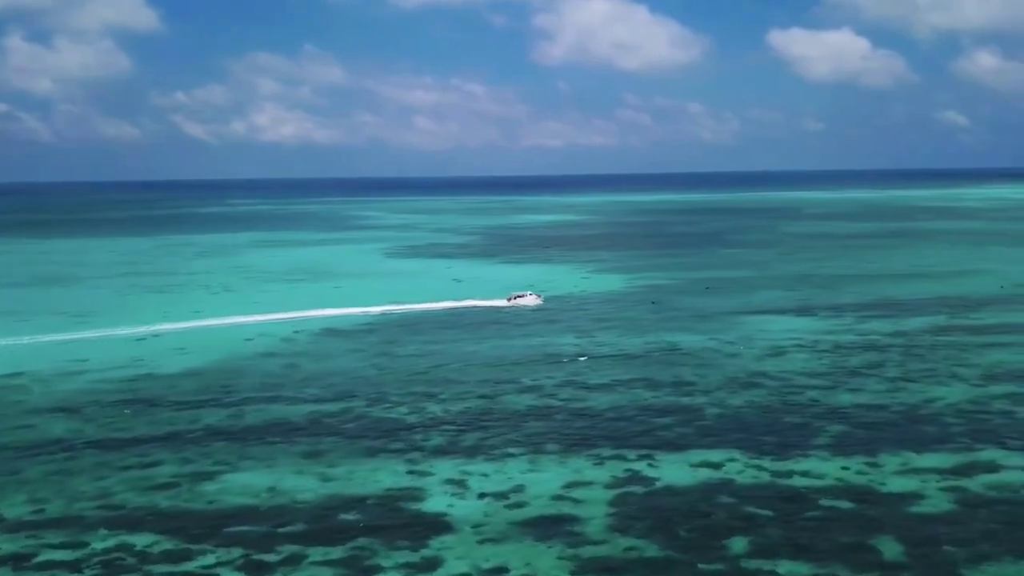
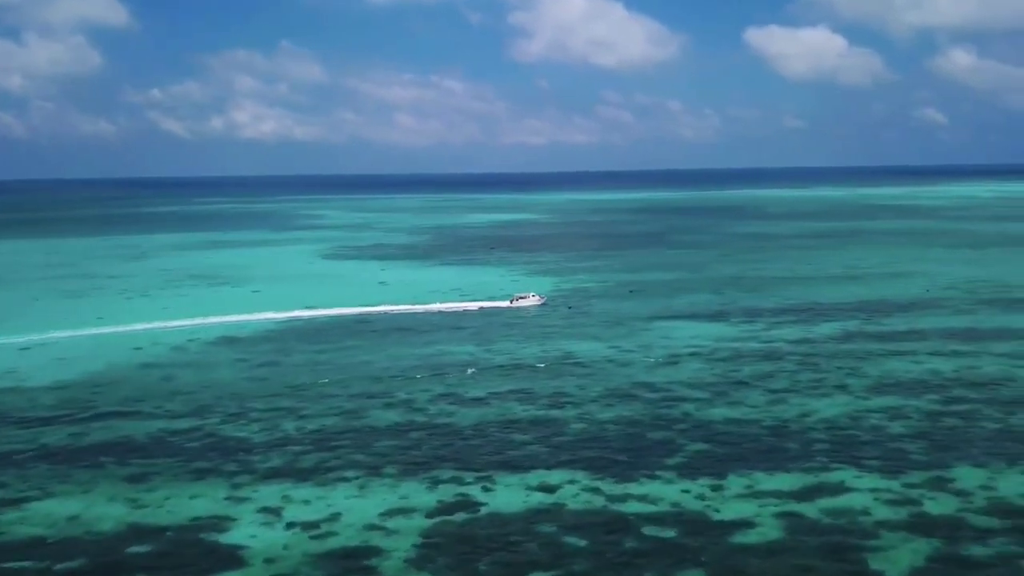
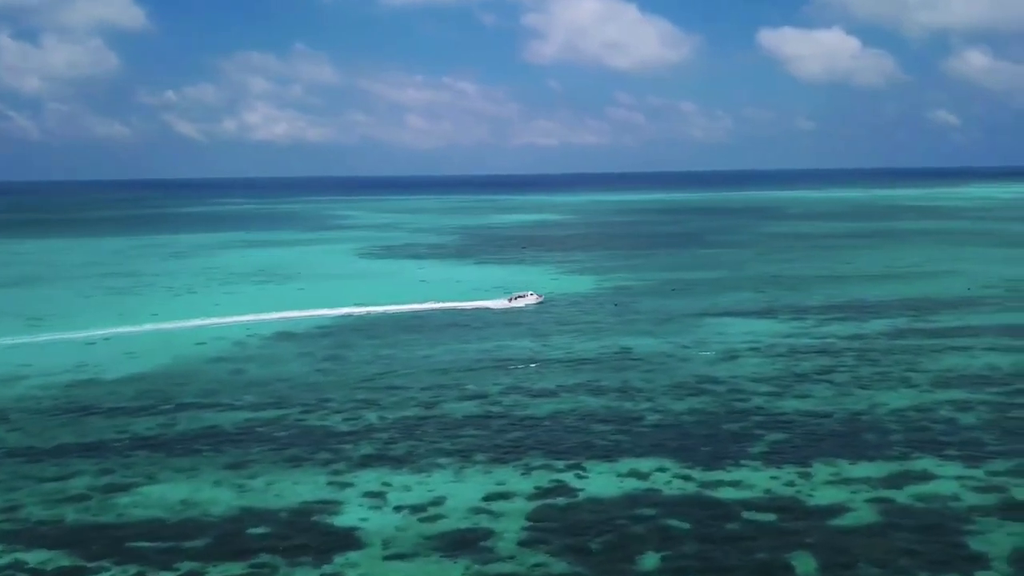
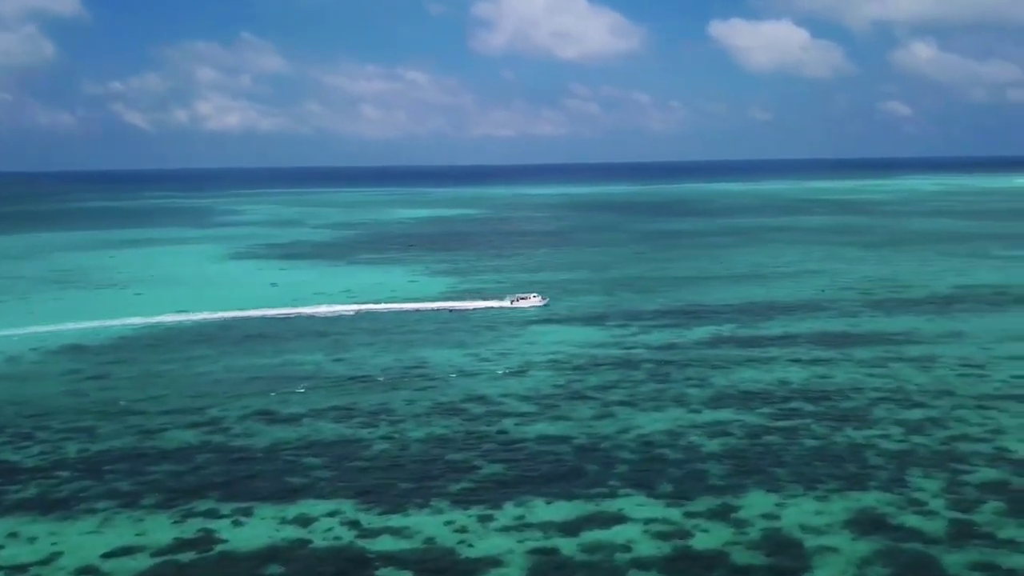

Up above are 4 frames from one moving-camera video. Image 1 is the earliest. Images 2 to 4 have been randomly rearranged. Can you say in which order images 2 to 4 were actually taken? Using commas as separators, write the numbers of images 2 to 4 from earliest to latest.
3, 2, 4
